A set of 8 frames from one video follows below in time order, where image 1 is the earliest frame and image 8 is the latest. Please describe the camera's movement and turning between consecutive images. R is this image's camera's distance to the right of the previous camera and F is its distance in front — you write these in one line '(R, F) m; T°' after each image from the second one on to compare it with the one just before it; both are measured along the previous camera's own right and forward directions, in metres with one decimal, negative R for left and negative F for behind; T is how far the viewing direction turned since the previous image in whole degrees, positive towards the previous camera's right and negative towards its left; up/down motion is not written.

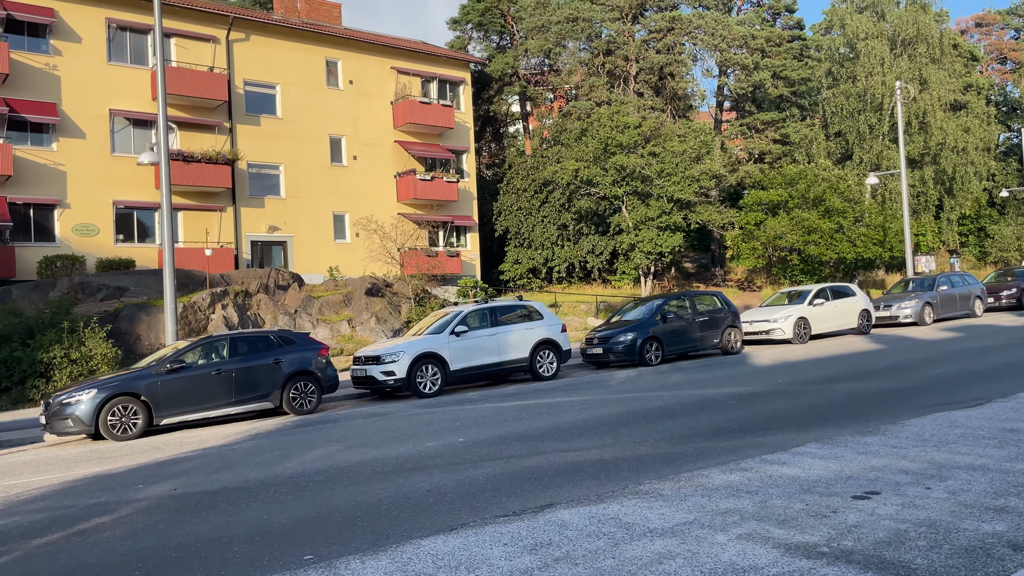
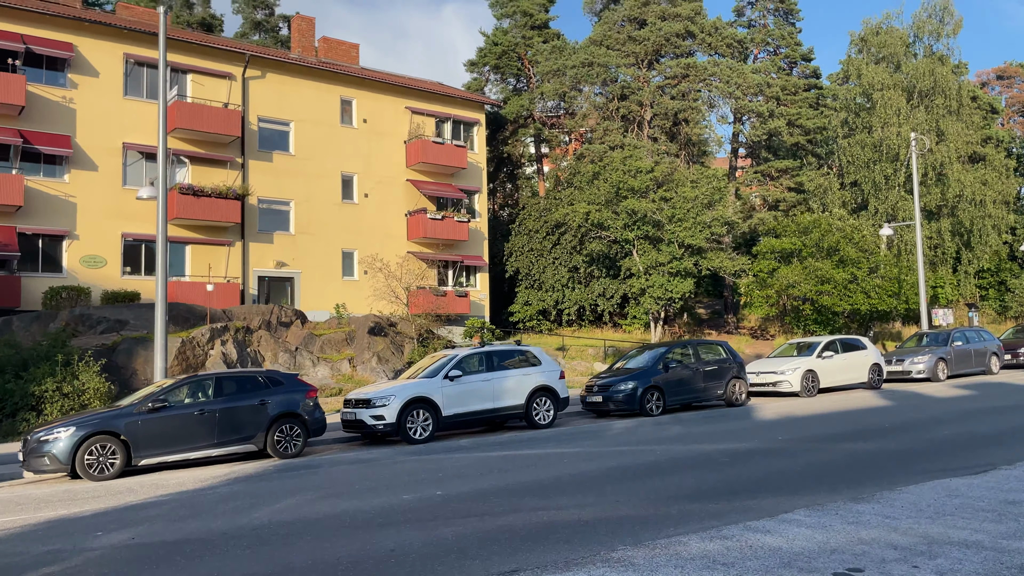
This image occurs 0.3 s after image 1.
(+0.4, +0.3) m; -1°
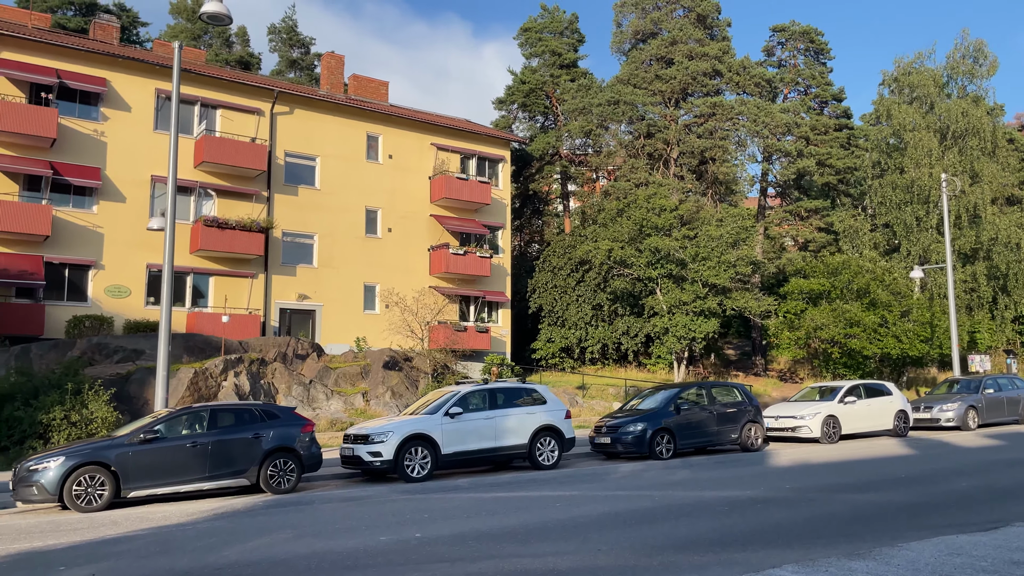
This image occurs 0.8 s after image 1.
(+0.5, +0.2) m; -2°
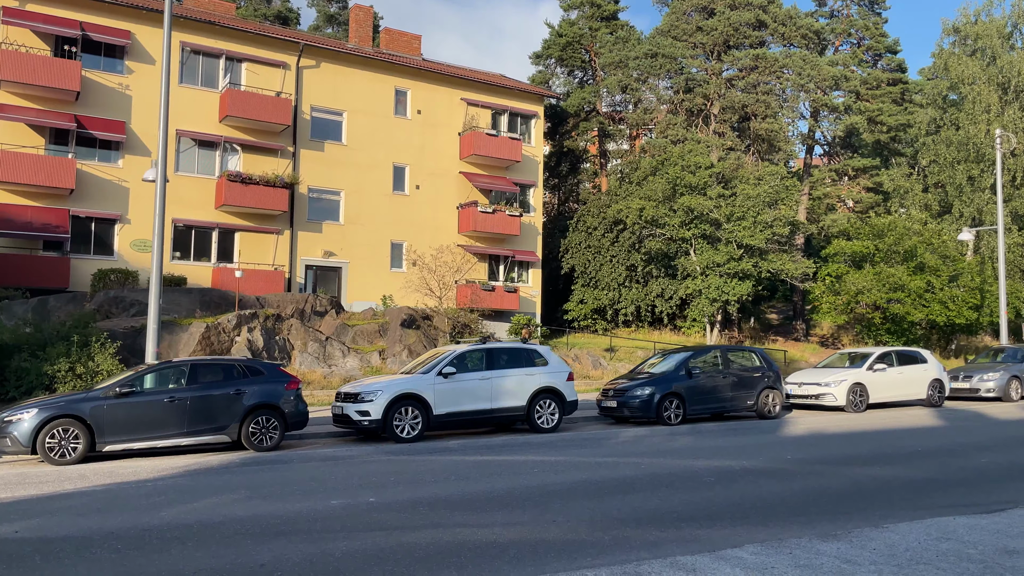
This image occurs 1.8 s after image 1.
(+0.9, +0.6) m; -4°
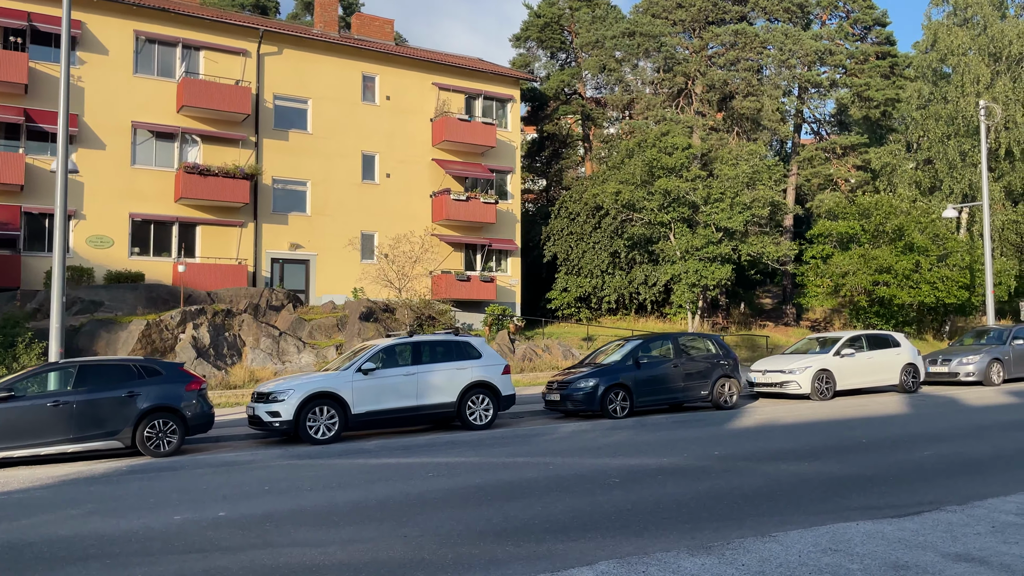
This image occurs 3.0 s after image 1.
(+1.4, +0.9) m; -1°
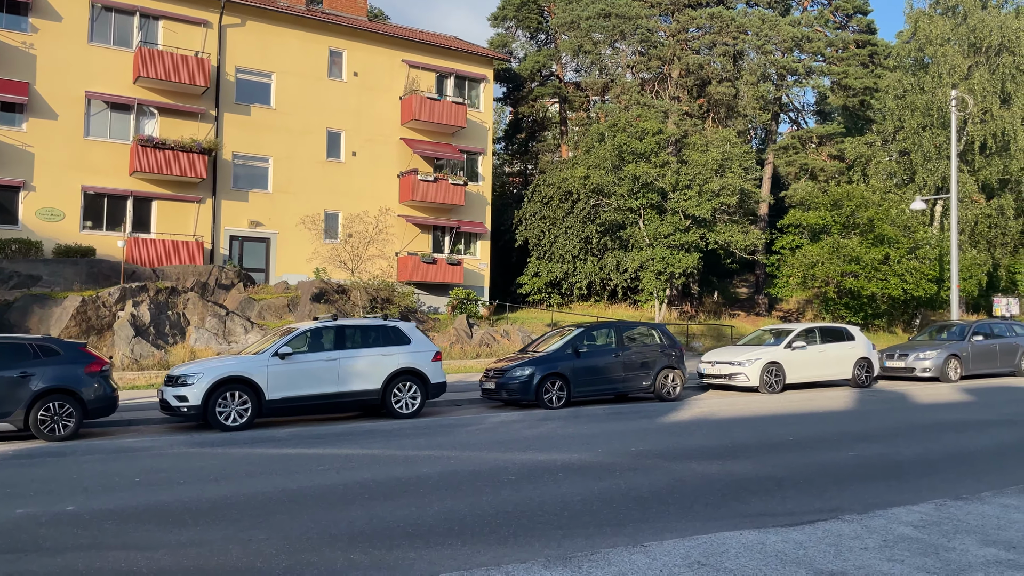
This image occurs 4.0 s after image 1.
(+1.0, +0.5) m; +1°
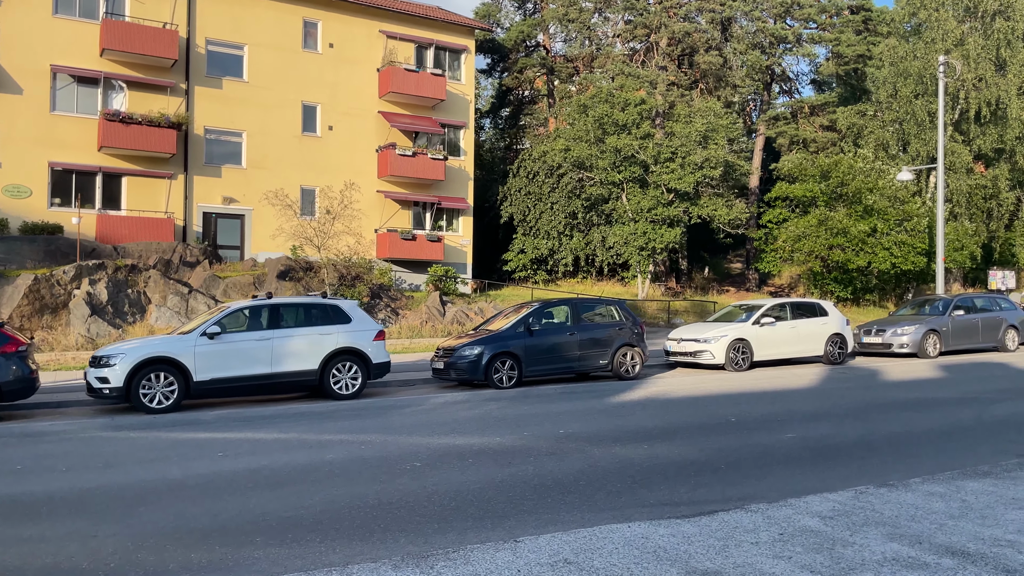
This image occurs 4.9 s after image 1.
(+1.0, +0.5) m; -1°
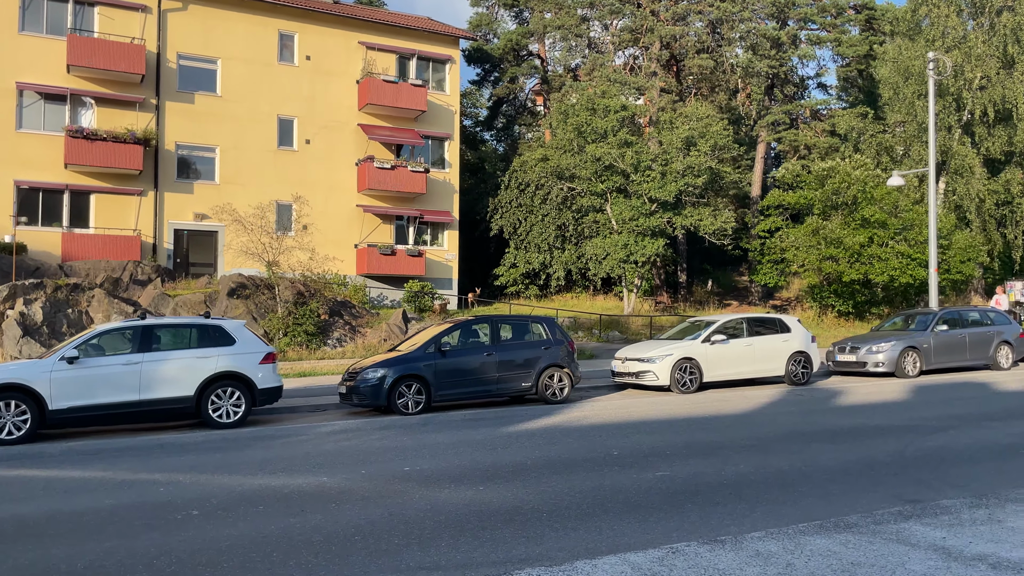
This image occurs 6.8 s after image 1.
(+2.1, +1.1) m; -3°
